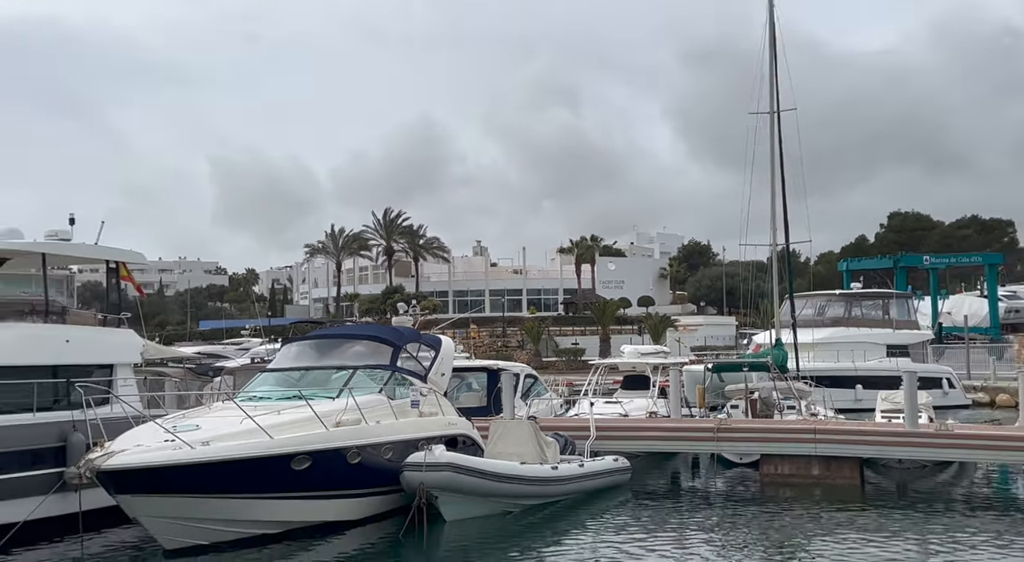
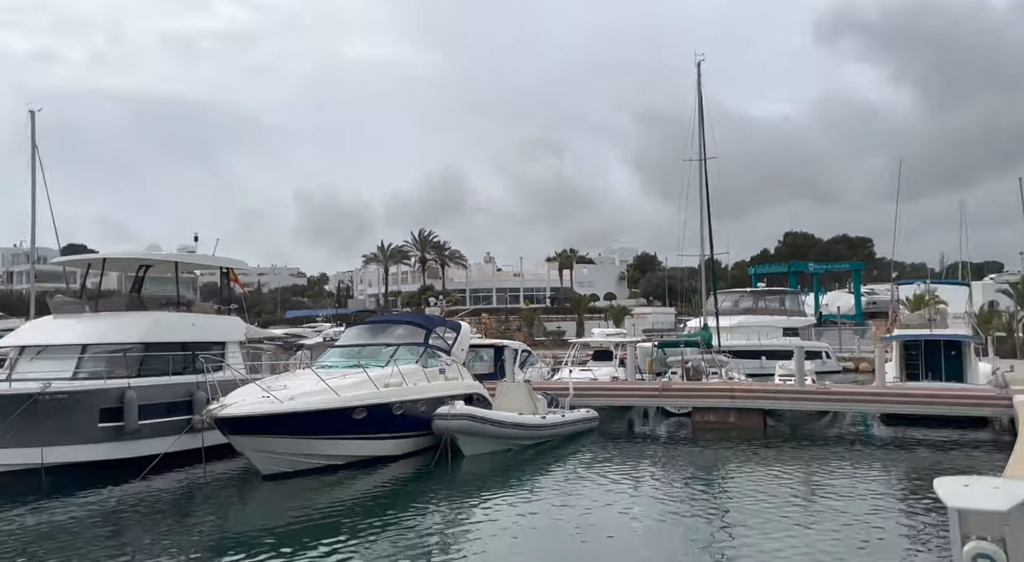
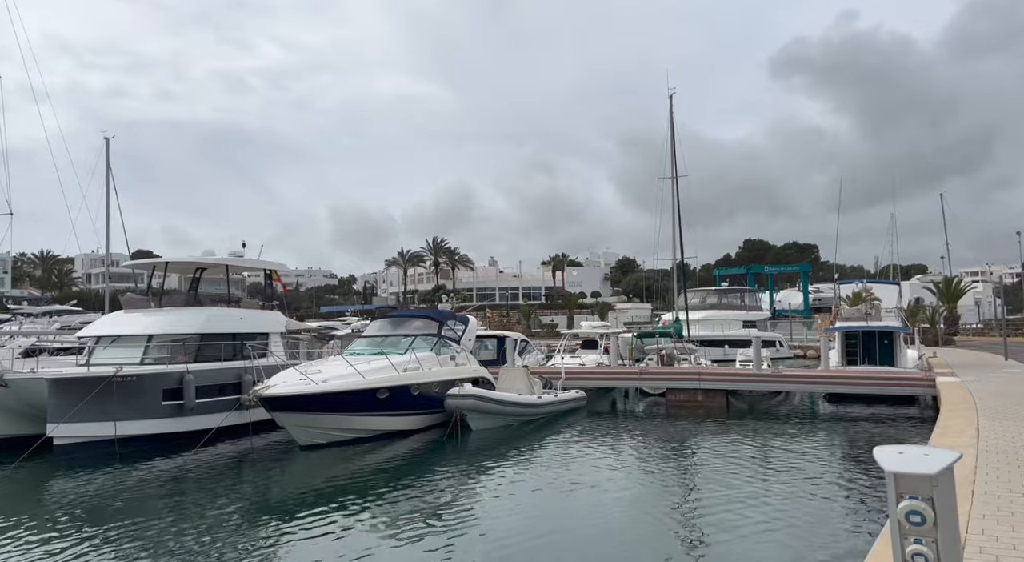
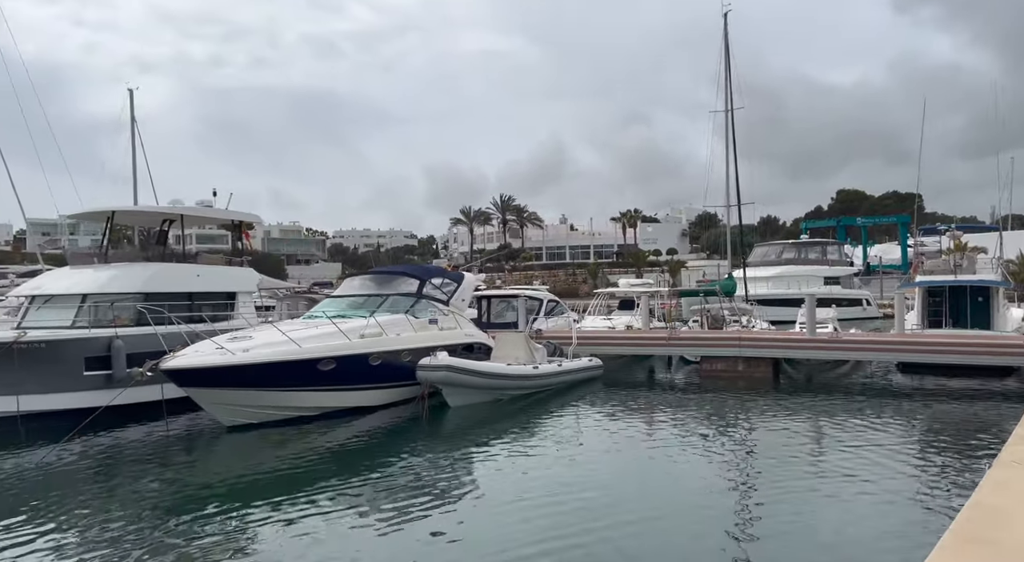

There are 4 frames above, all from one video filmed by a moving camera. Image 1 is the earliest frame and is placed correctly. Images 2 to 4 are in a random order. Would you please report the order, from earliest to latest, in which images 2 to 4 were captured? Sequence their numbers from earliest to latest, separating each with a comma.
2, 3, 4
